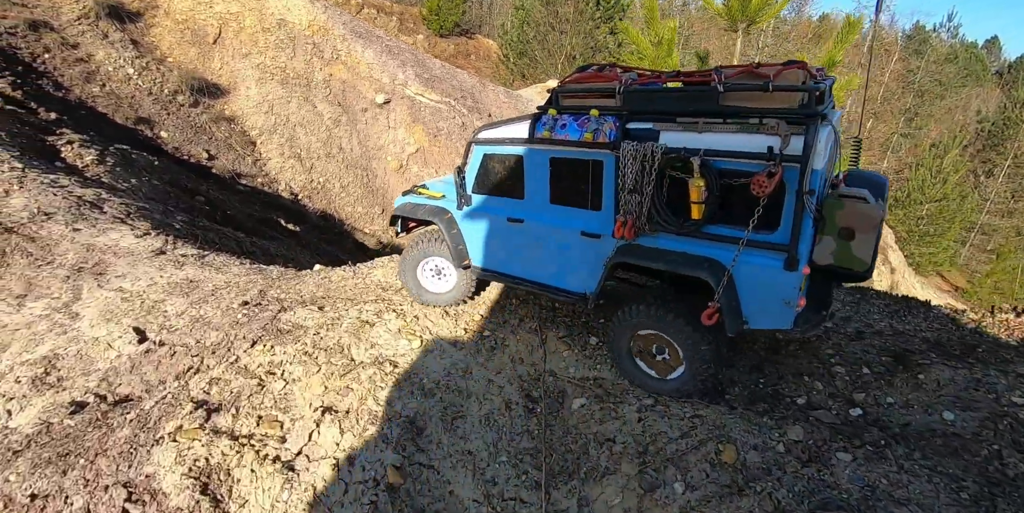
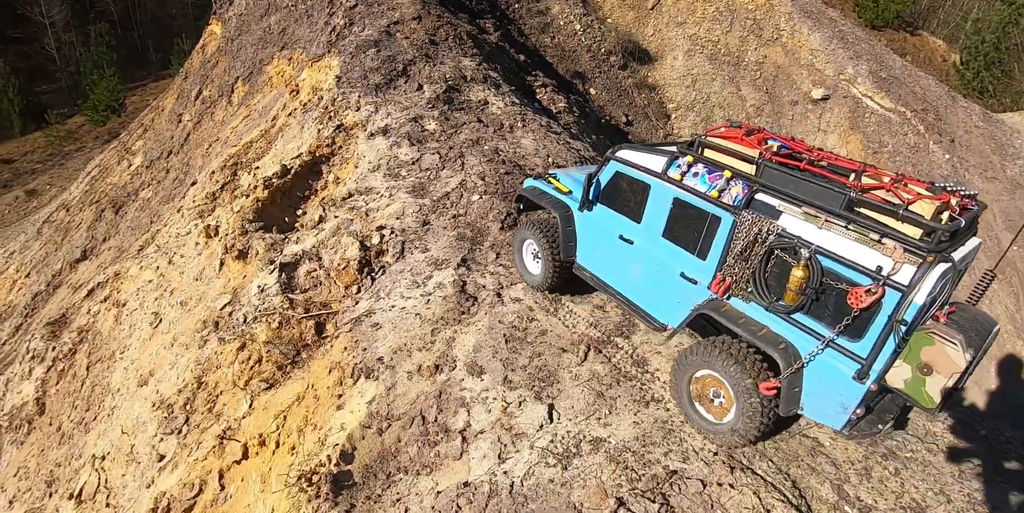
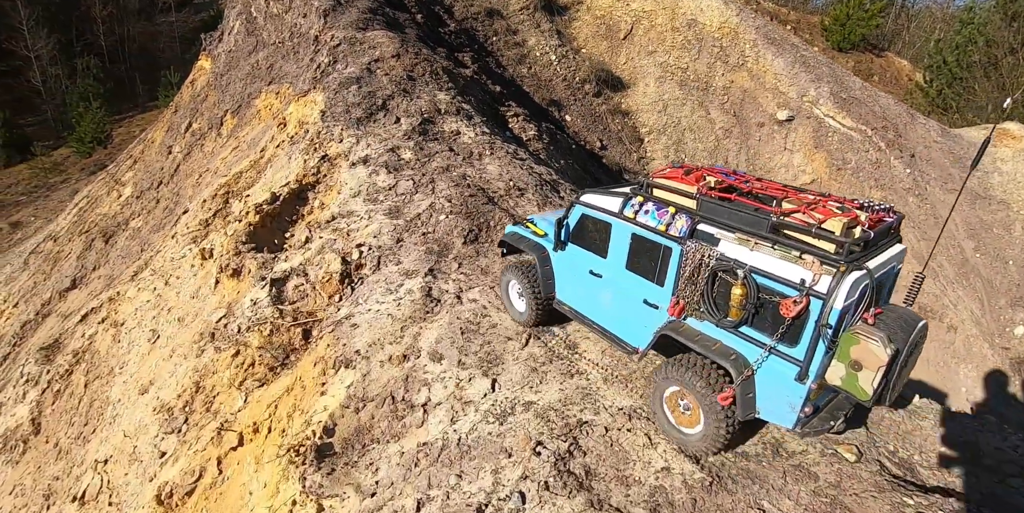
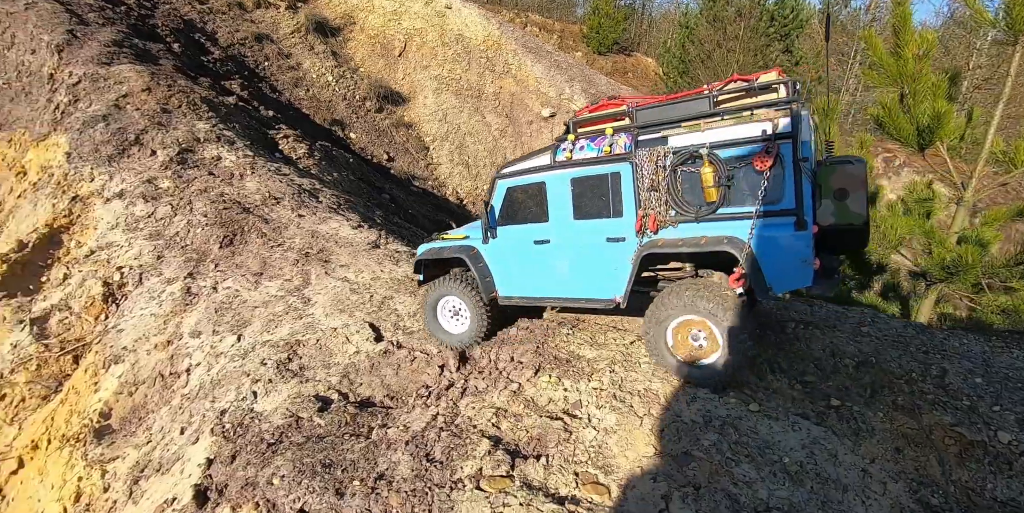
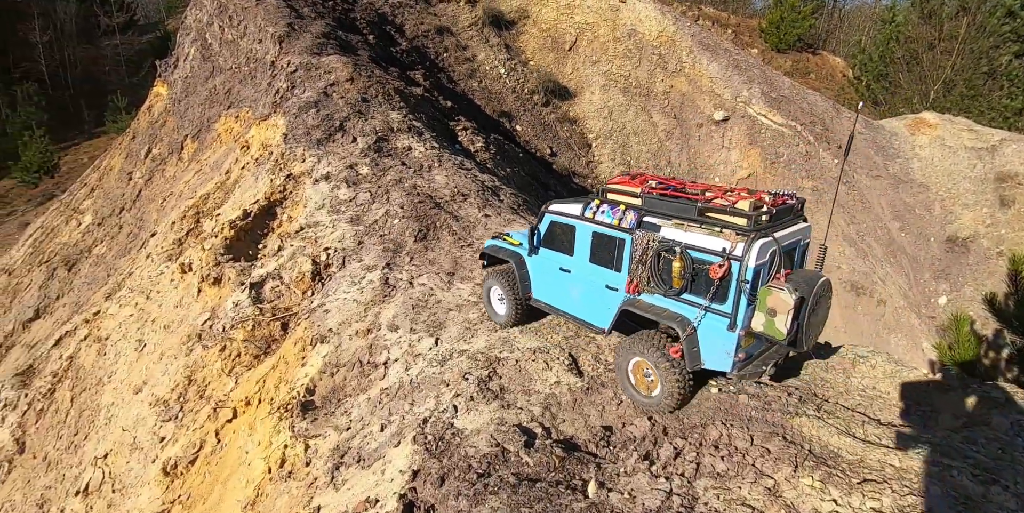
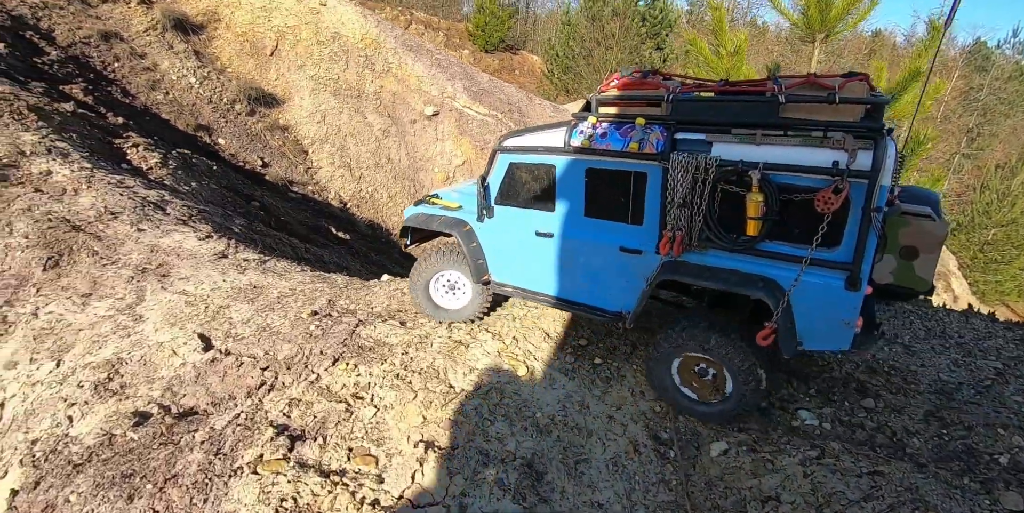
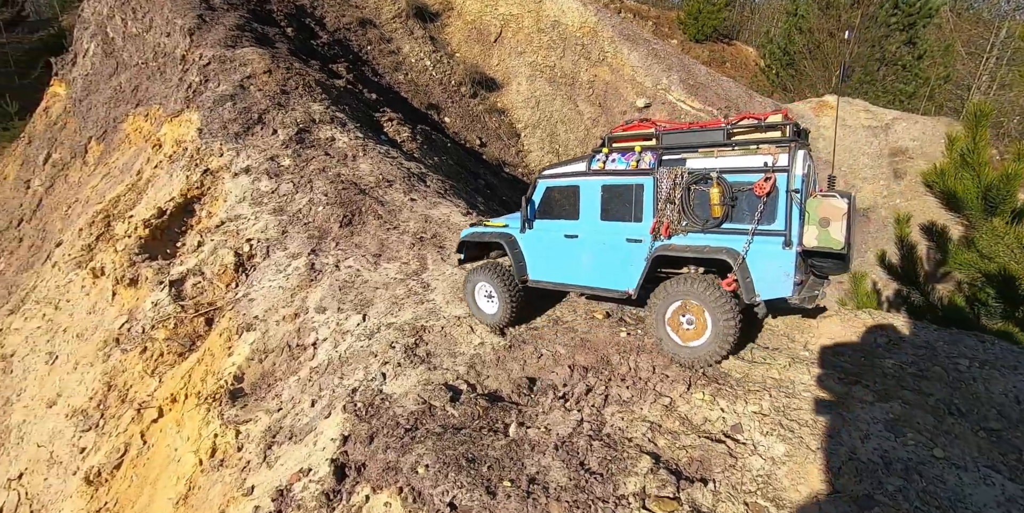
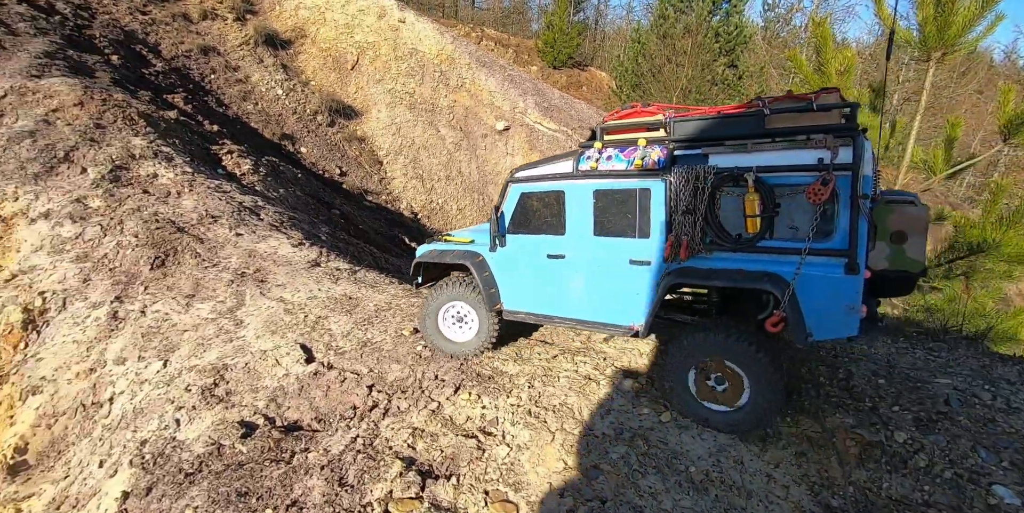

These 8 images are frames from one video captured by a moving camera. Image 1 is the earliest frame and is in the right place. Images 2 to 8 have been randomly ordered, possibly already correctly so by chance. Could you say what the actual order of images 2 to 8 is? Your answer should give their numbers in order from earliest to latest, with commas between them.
6, 8, 4, 7, 5, 3, 2
